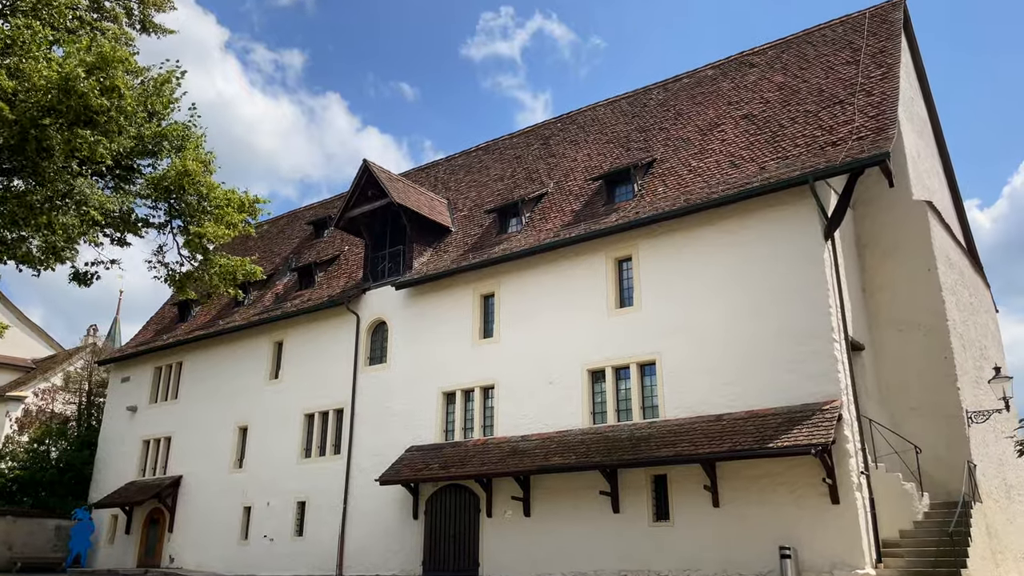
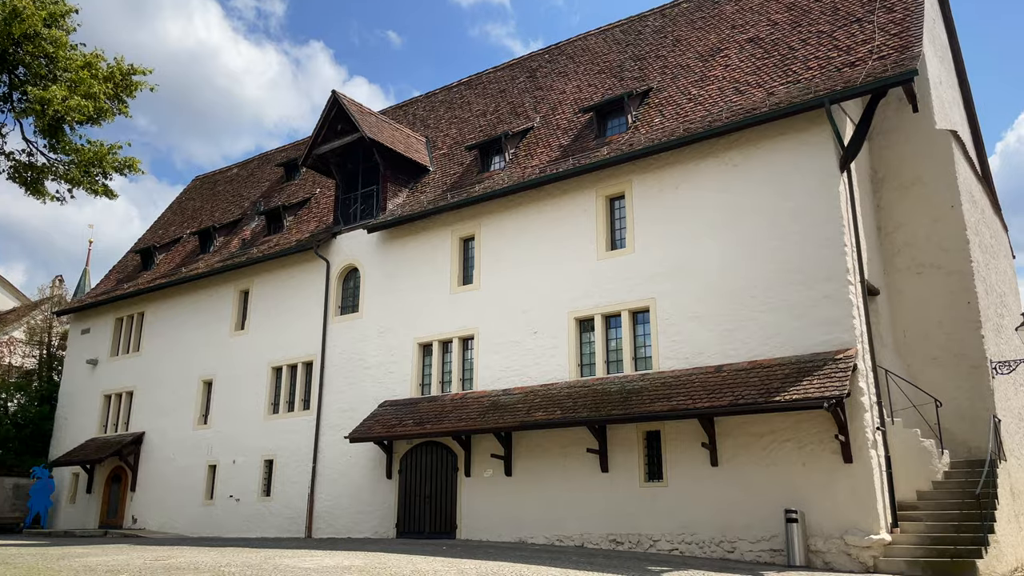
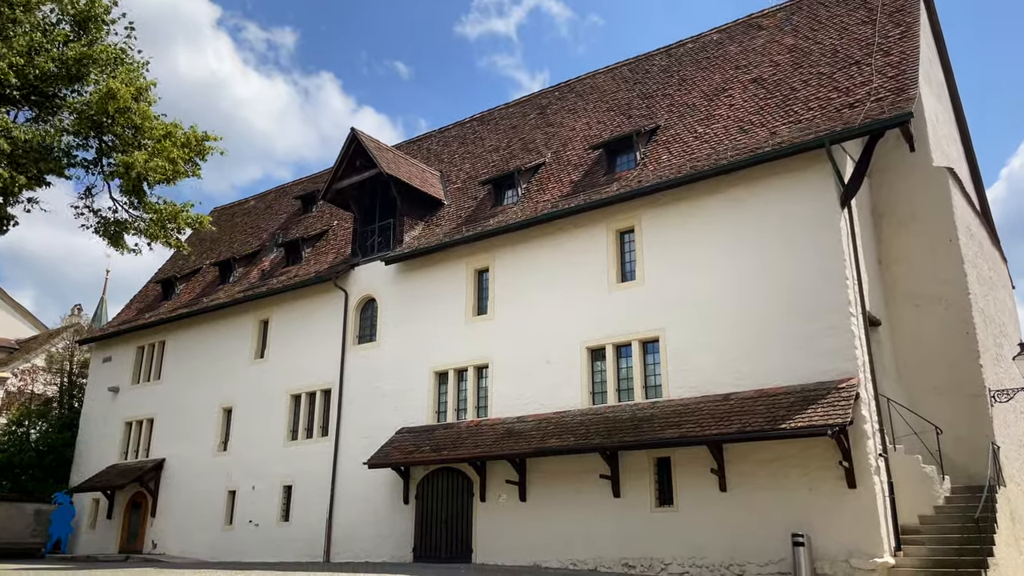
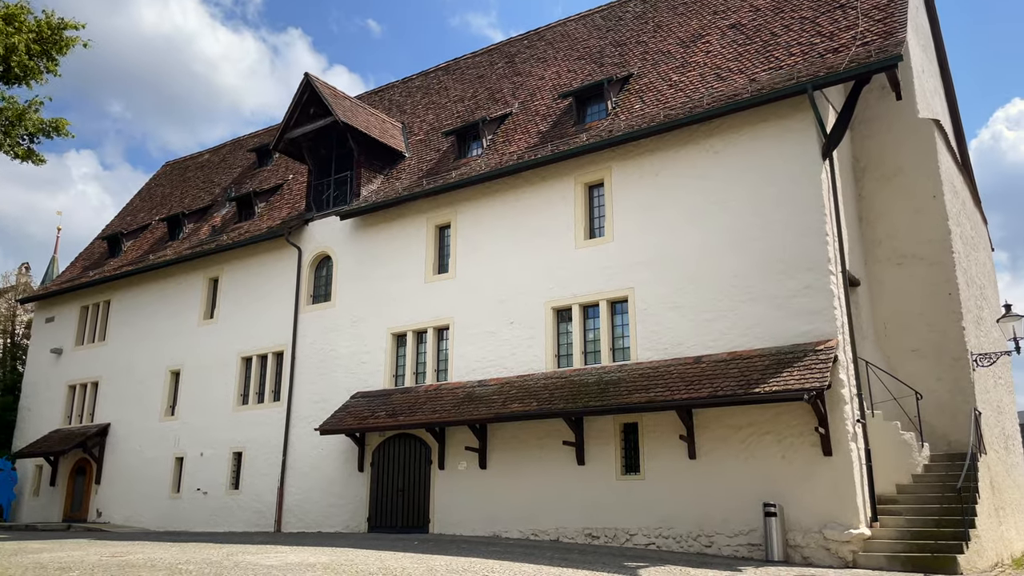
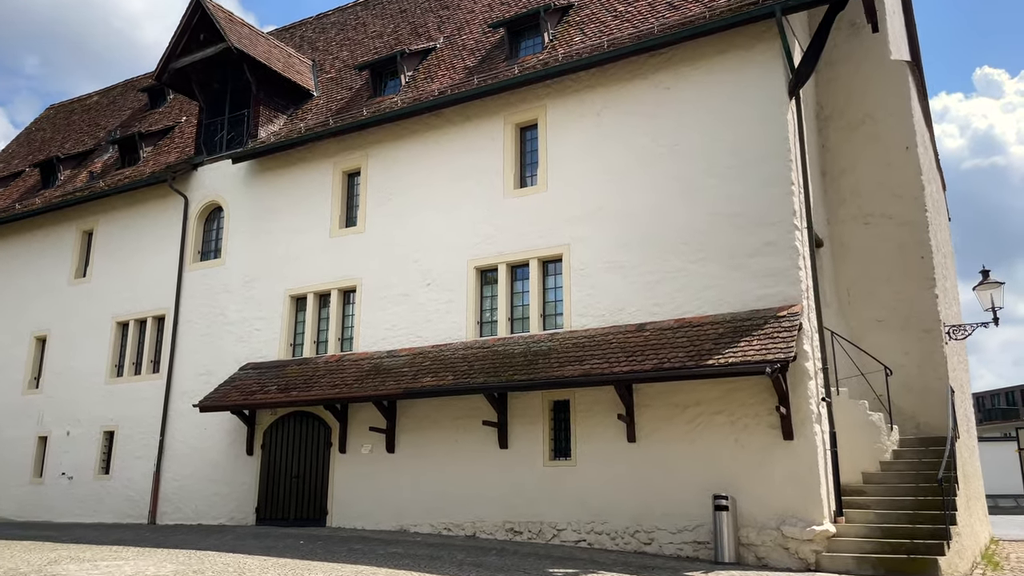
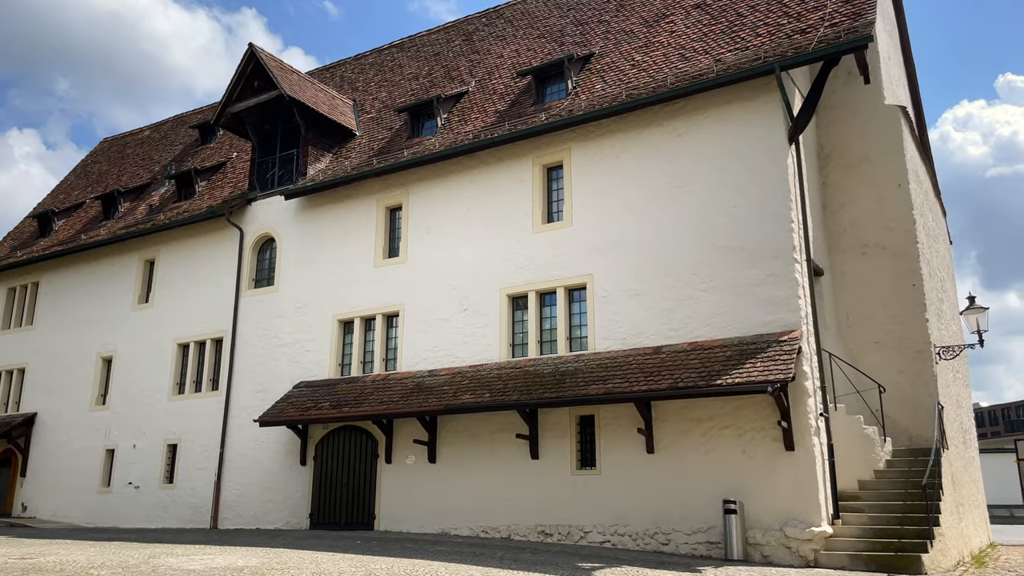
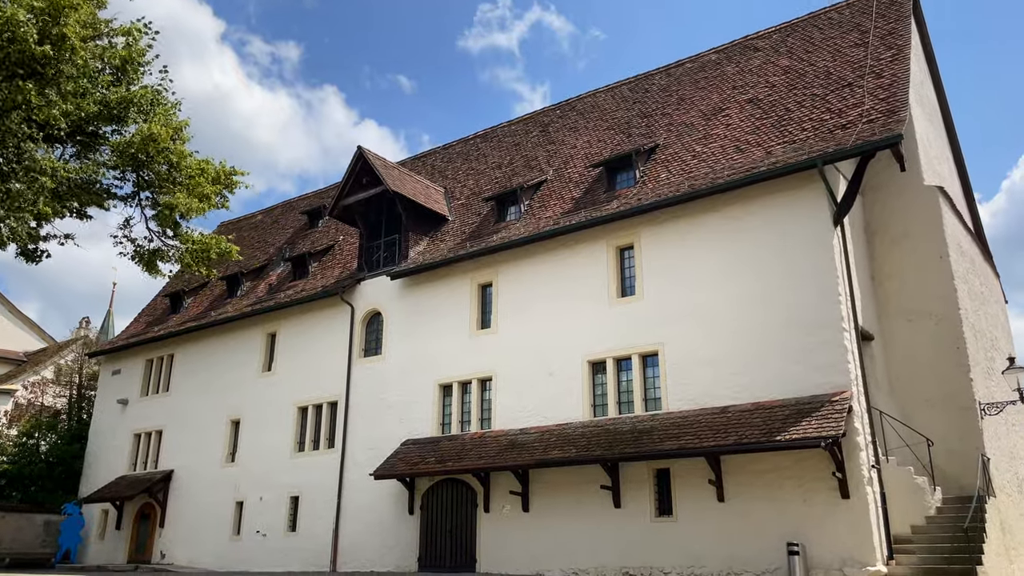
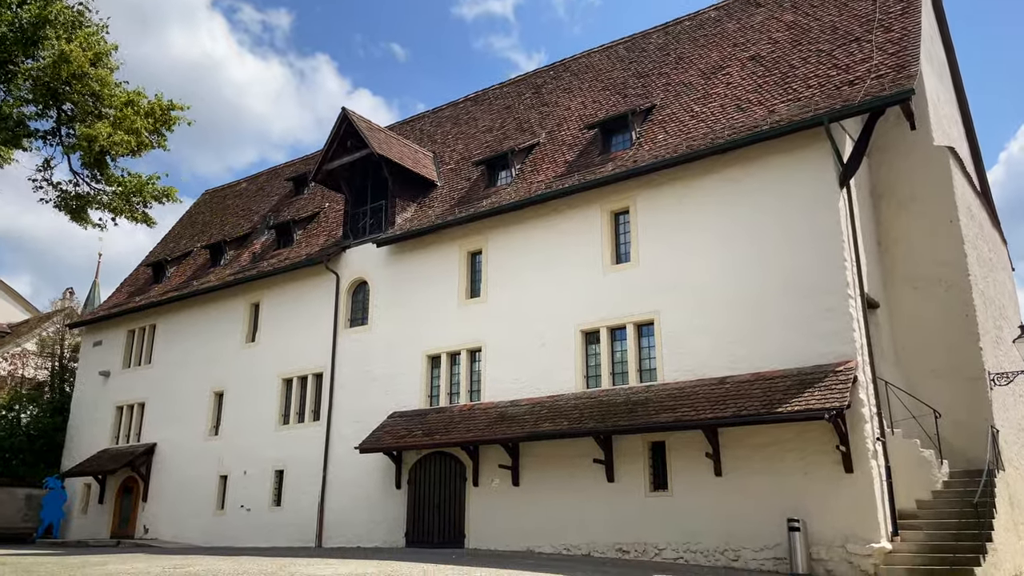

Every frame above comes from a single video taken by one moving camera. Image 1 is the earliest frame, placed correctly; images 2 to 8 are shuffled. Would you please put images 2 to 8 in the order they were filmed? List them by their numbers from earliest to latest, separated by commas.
7, 3, 8, 2, 4, 6, 5
